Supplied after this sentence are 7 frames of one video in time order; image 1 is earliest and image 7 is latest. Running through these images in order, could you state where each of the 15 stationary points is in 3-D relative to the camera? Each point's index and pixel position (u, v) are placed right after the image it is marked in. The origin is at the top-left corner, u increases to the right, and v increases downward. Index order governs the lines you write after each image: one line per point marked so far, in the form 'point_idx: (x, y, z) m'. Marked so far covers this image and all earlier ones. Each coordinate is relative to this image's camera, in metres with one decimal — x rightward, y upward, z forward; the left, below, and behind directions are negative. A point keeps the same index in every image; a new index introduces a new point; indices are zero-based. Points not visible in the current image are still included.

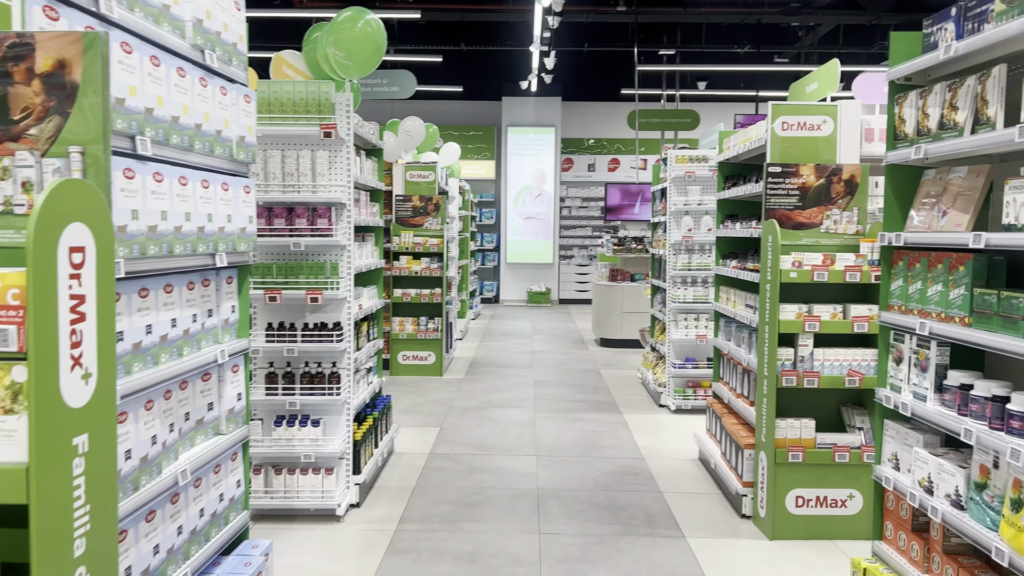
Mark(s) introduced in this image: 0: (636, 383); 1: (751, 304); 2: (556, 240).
0: (+1.2, -0.9, +7.8) m
1: (+1.3, -0.1, +4.5) m
2: (+0.8, +0.9, +15.3) m
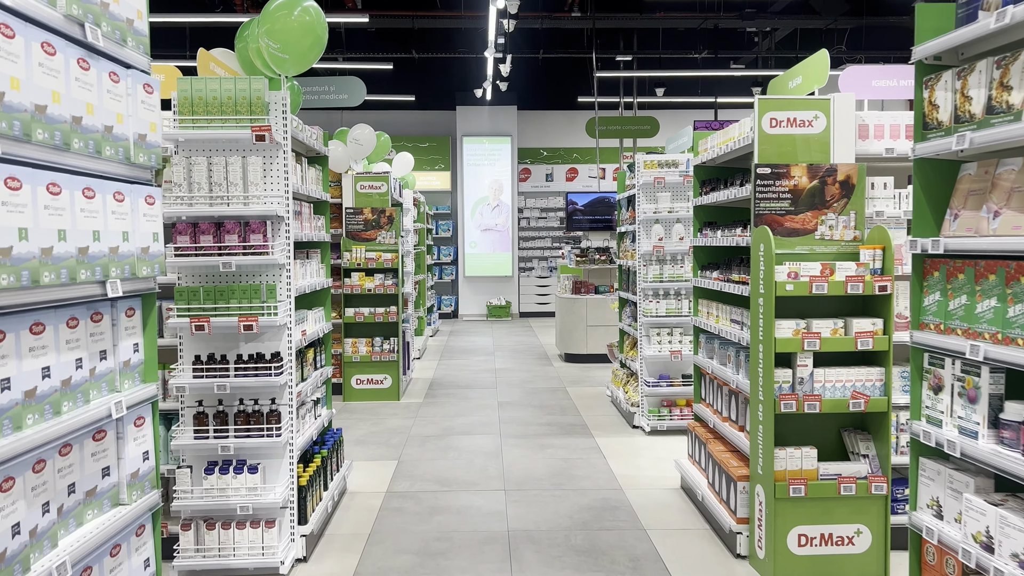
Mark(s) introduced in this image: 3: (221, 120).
0: (+0.8, -1.0, +7.3) m
1: (+1.1, -0.2, +4.1) m
2: (+0.1, +0.7, +14.8) m
3: (-1.2, +0.7, +3.5) m
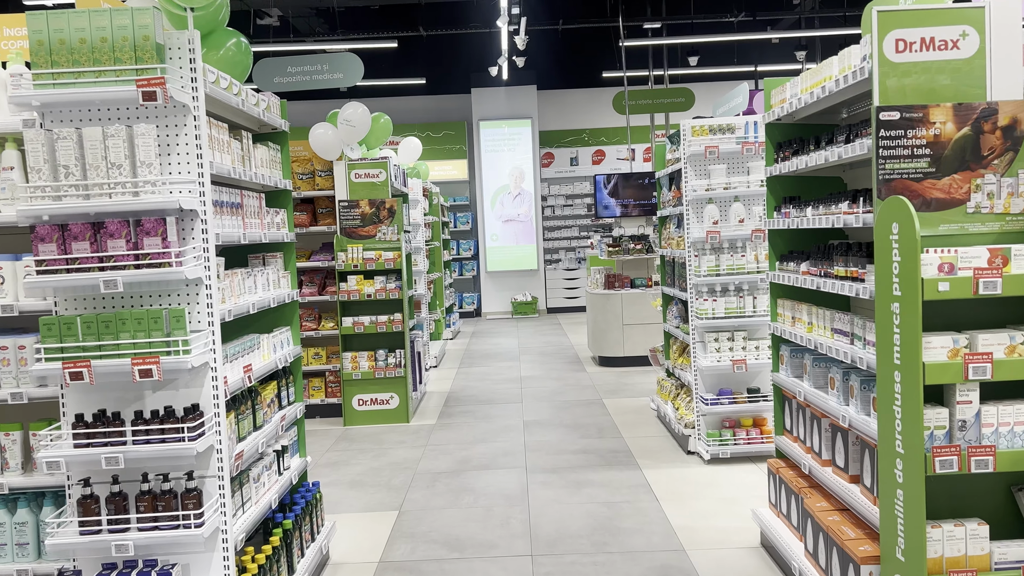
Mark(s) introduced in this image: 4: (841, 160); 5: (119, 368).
0: (+1.0, -1.0, +6.2) m
1: (+1.2, -0.2, +2.9) m
2: (+0.5, +0.8, +13.7) m
3: (-1.2, +0.6, +2.4) m
4: (+1.1, +0.4, +2.9) m
5: (-1.1, -0.2, +2.4) m
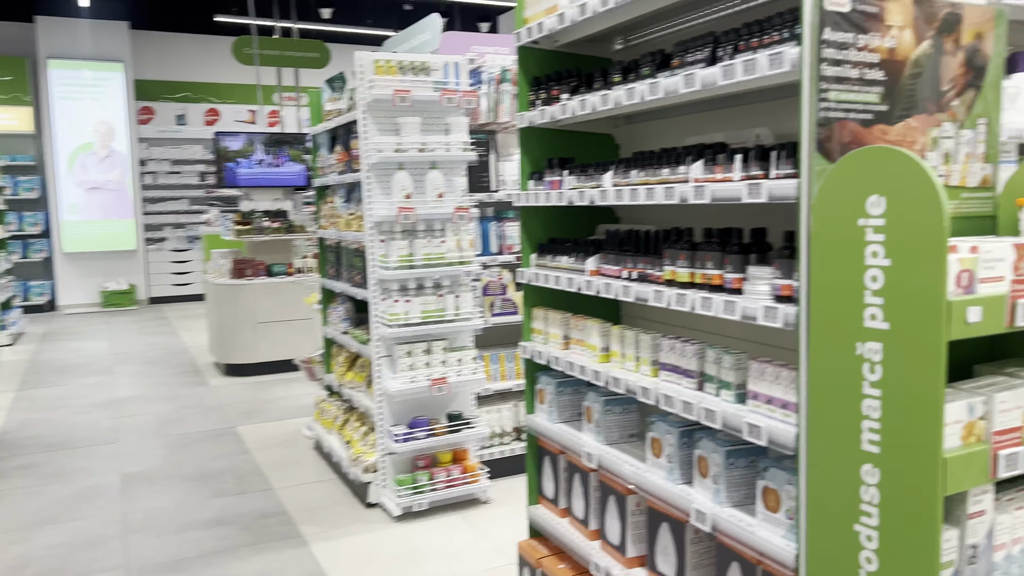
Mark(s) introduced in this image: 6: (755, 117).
0: (-1.2, -0.9, +4.7) m
1: (+0.4, -0.2, +1.8) m
2: (-5.0, +1.0, +11.1) m
3: (-1.5, +0.5, +0.2) m
4: (+0.3, +0.4, +1.8) m
5: (-1.4, -0.3, +0.3) m
6: (+0.6, +0.4, +2.0) m
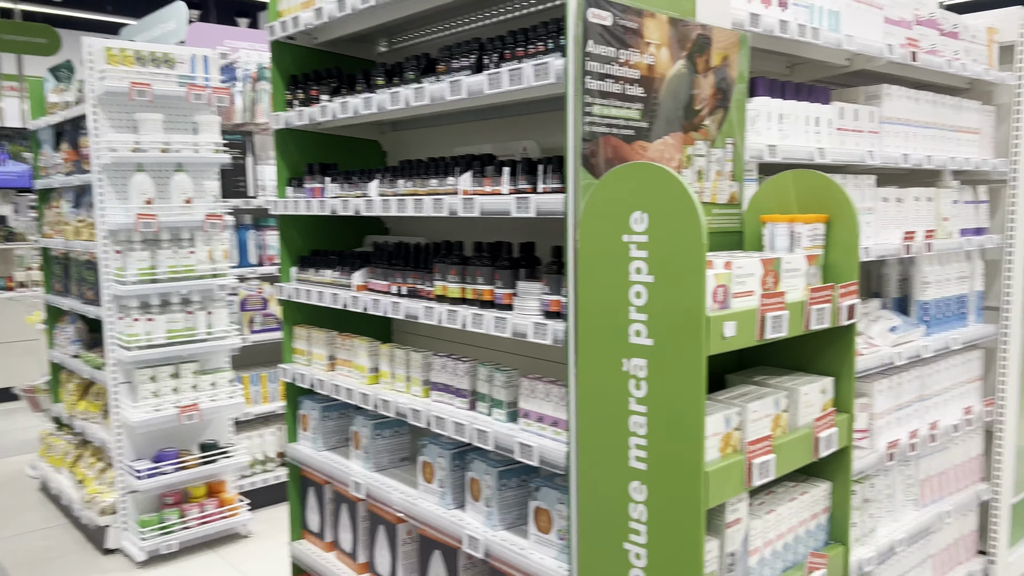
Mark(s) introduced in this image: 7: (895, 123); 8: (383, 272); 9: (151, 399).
0: (-2.4, -1.0, +4.1) m
1: (-0.1, -0.2, +1.8) m
2: (-7.9, +0.7, +9.2) m
3: (-1.5, +0.5, -0.3) m
4: (-0.2, +0.4, +1.7) m
5: (-1.5, -0.4, -0.2) m
6: (0.0, +0.4, +2.0) m
7: (+1.0, +0.4, +2.2) m
8: (-0.3, 0.0, +2.0) m
9: (-1.4, -0.4, +3.3) m
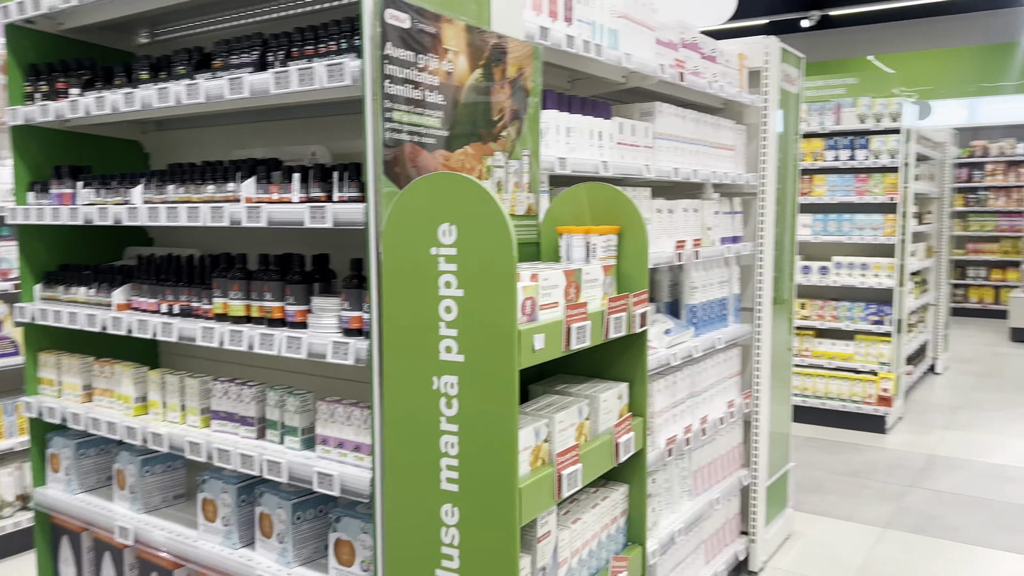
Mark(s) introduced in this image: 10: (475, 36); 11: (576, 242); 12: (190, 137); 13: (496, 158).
0: (-3.3, -1.1, +3.3) m
1: (-0.5, -0.3, +1.6) m
2: (-10.0, +0.5, +6.7) m
3: (-1.3, +0.5, -0.7) m
4: (-0.6, +0.3, +1.5) m
5: (-1.3, -0.4, -0.7) m
6: (-0.5, +0.3, +1.8) m
7: (+0.4, +0.4, +2.4) m
8: (-0.8, 0.0, +1.8) m
9: (-2.2, -0.5, +2.7) m
10: (-0.1, +0.5, +1.5) m
11: (+0.1, +0.1, +1.6) m
12: (-0.8, +0.4, +2.1) m
13: (0.0, +0.2, +1.5) m
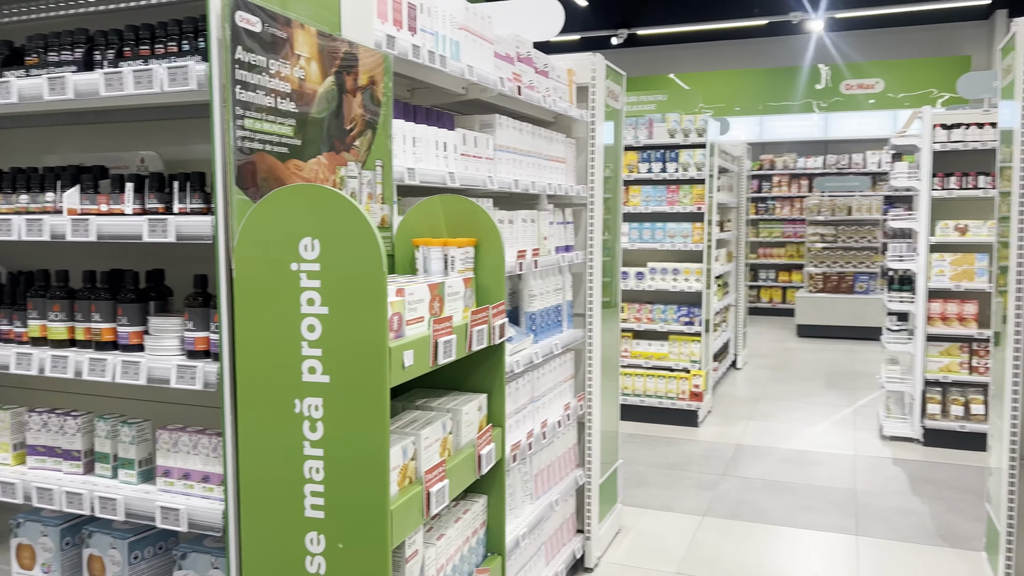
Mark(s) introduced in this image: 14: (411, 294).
0: (-3.9, -1.2, +2.4) m
1: (-0.8, -0.3, +1.5) m
2: (-11.2, +0.2, +4.4) m
3: (-1.1, +0.4, -1.0) m
4: (-0.8, +0.3, +1.4) m
5: (-1.0, -0.4, -0.9) m
6: (-0.8, +0.3, +1.7) m
7: (0.0, +0.4, +2.4) m
8: (-1.1, 0.0, +1.6) m
9: (-2.6, -0.6, +2.2) m
10: (-0.3, +0.4, +1.4) m
11: (-0.1, +0.1, +1.6) m
12: (-1.2, +0.3, +1.9) m
13: (-0.3, +0.2, +1.5) m
14: (-0.2, 0.0, +1.3) m
